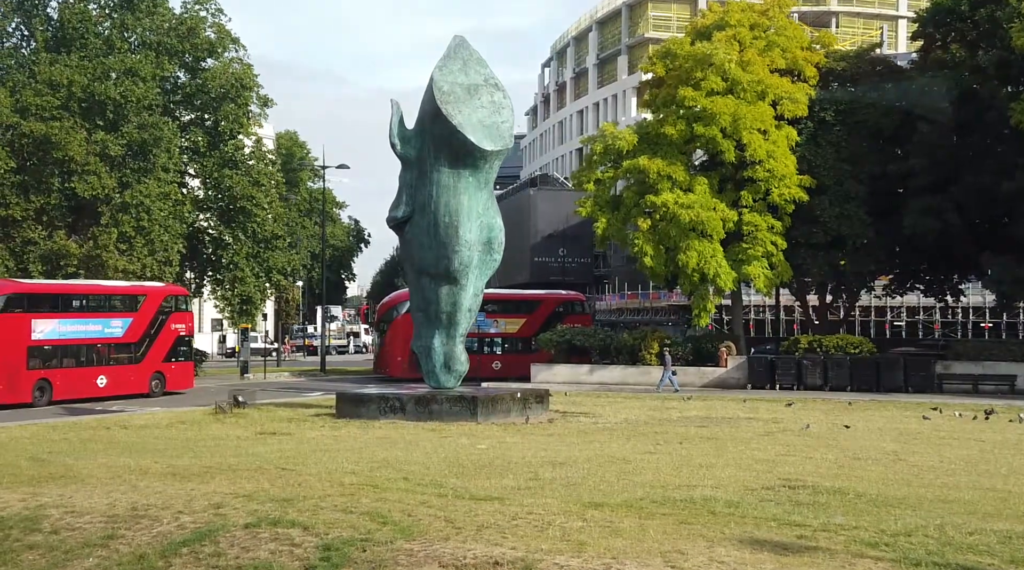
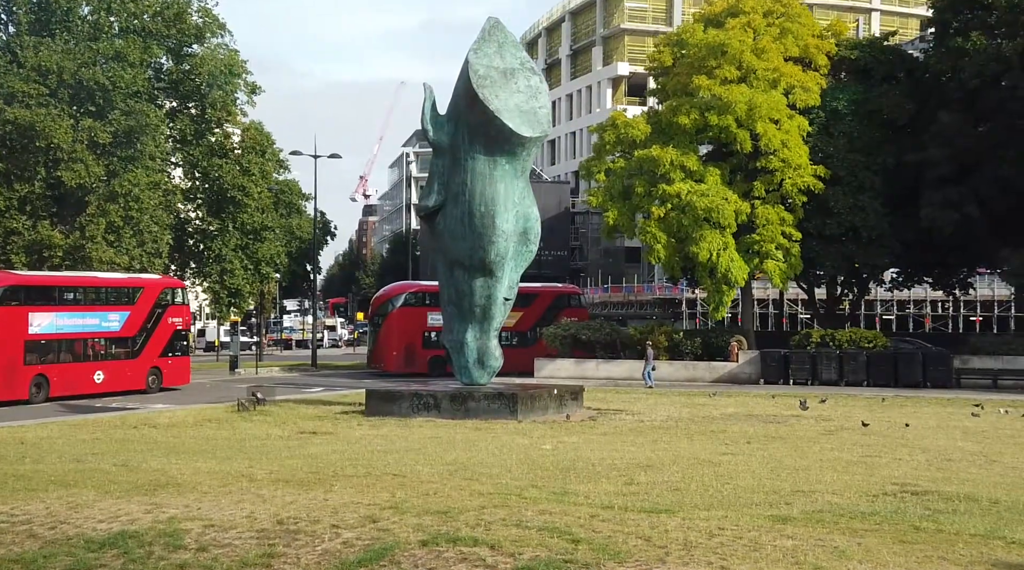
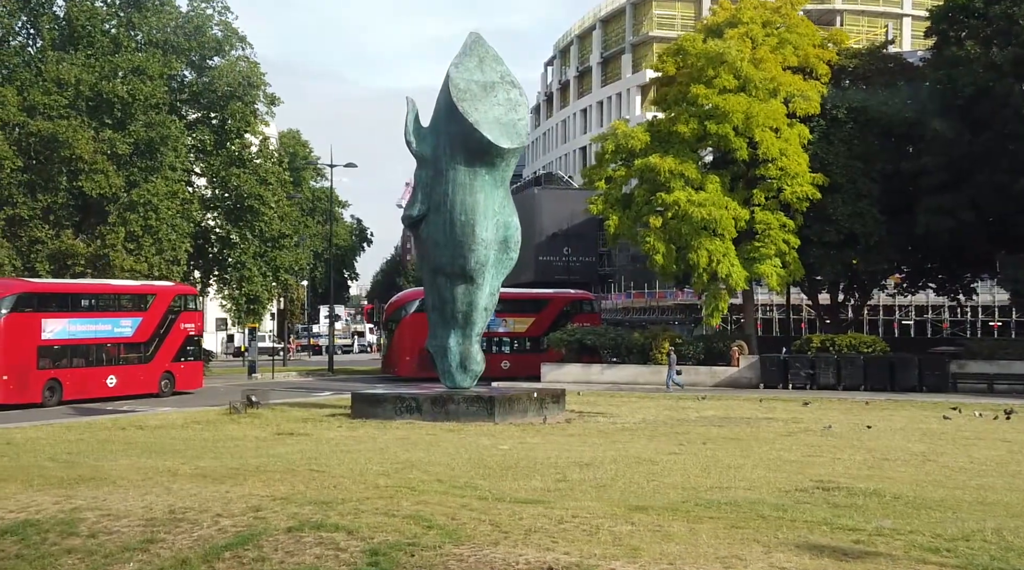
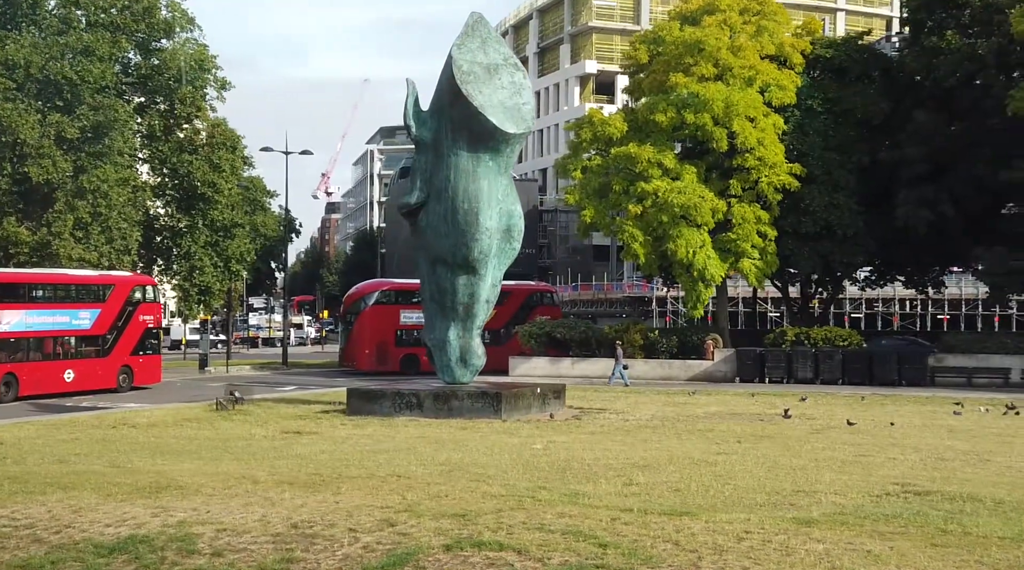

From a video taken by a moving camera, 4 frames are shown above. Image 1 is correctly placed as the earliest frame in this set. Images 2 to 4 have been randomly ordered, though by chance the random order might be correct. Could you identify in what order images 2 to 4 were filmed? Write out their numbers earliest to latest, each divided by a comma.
3, 2, 4
